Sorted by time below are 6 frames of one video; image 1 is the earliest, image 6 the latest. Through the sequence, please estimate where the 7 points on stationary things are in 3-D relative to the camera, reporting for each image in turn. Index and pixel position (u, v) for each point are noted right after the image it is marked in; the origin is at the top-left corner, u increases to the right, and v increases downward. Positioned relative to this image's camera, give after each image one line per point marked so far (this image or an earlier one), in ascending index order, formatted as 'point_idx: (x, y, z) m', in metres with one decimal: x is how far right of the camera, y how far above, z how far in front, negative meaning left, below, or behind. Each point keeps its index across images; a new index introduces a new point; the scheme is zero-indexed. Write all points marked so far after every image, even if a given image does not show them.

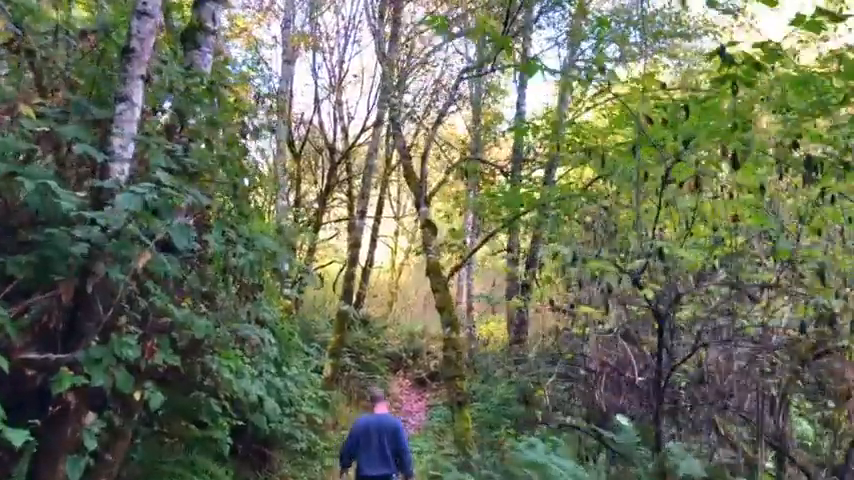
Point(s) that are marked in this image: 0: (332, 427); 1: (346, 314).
0: (-1.7, -3.3, +13.7) m
1: (-1.6, -1.5, +15.6) m
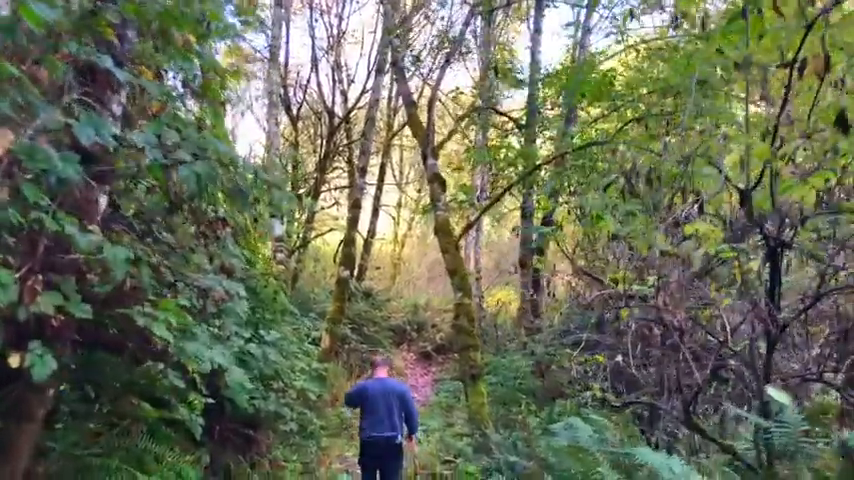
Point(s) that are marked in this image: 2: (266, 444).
0: (-1.5, -2.6, +12.4) m
1: (-1.5, -0.8, +14.3) m
2: (-1.6, -2.0, +7.5) m
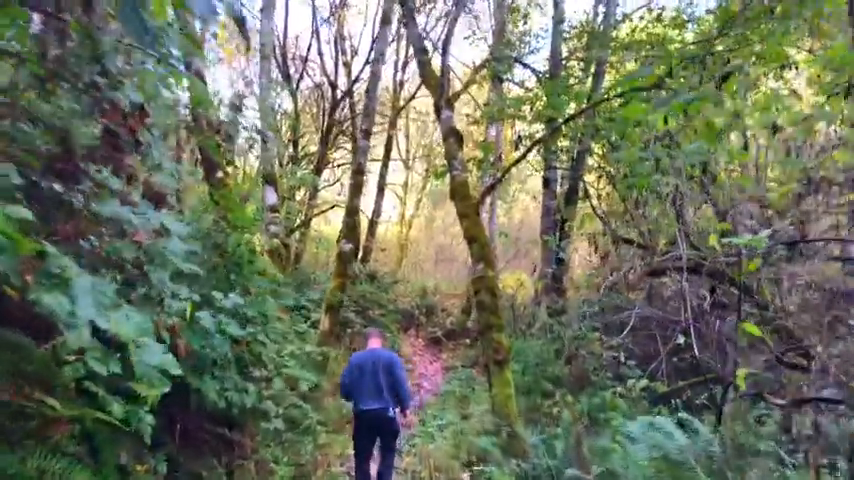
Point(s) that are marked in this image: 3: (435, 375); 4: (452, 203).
0: (-1.4, -2.2, +10.9) m
1: (-1.3, -0.3, +12.7) m
2: (-1.4, -1.6, +6.0) m
3: (+0.2, -2.8, +16.2) m
4: (+0.3, +0.5, +9.4) m
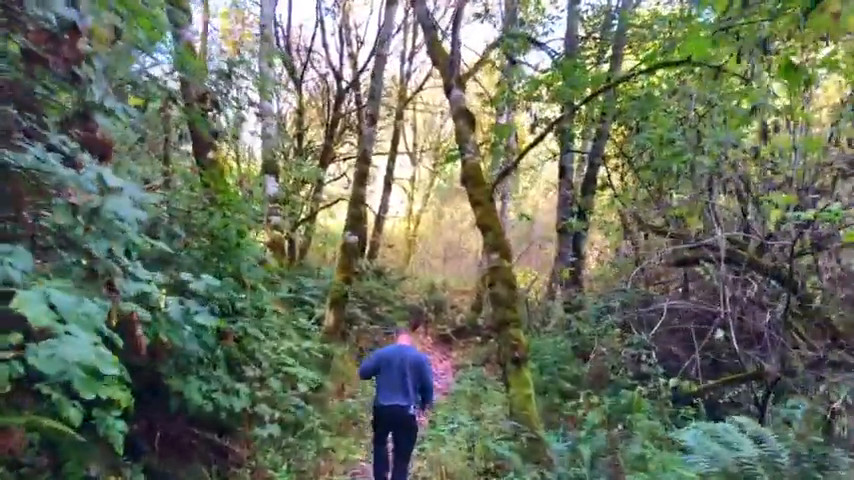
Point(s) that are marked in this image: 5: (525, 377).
0: (-1.2, -2.0, +10.3) m
1: (-1.1, -0.2, +12.1) m
2: (-1.3, -1.5, +5.4) m
3: (+0.3, -2.7, +15.5) m
4: (+0.4, +0.6, +8.7) m
5: (+1.0, -1.4, +7.7) m
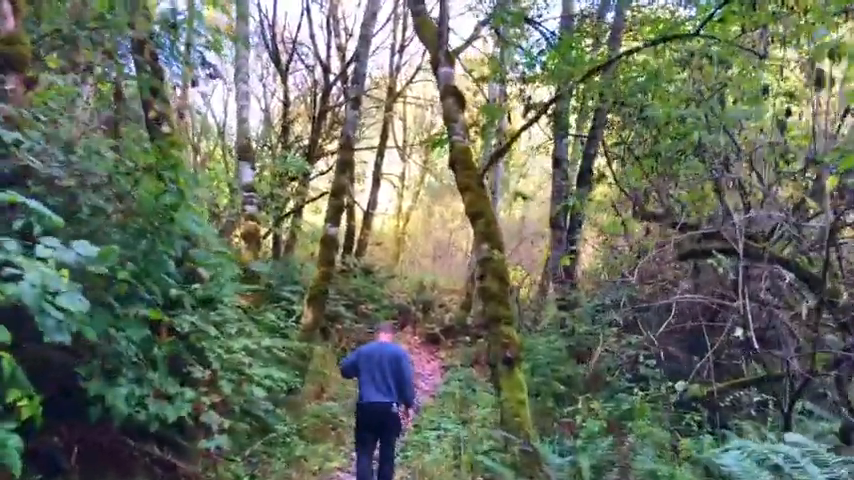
0: (-1.4, -1.9, +9.5) m
1: (-1.4, -0.1, +11.3) m
2: (-1.5, -1.4, +4.6) m
3: (+0.1, -2.6, +14.8) m
4: (+0.3, +0.7, +8.0) m
5: (+0.8, -1.3, +7.0) m
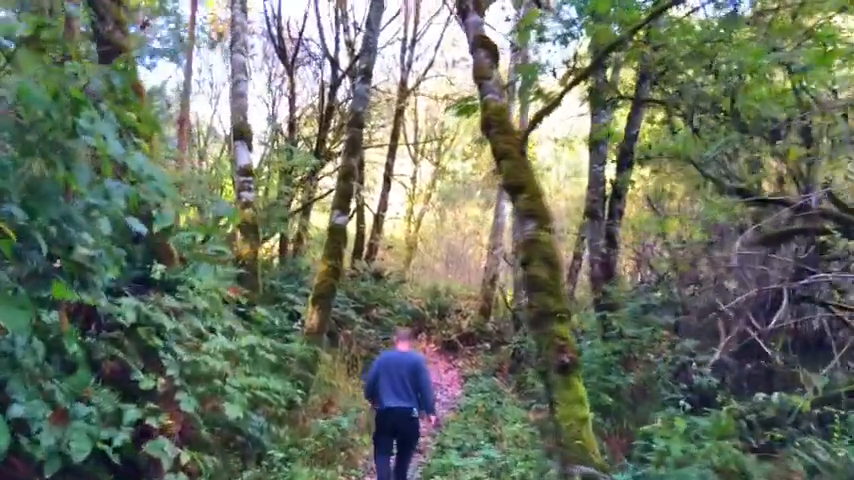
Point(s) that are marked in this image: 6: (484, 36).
0: (-1.1, -1.8, +8.1) m
1: (-1.1, +0.1, +9.9) m
2: (-1.3, -1.2, +3.2) m
3: (+0.4, -2.5, +13.3) m
4: (+0.5, +0.9, +6.6) m
5: (+1.0, -1.1, +5.6) m
6: (+0.5, +1.8, +7.0) m
